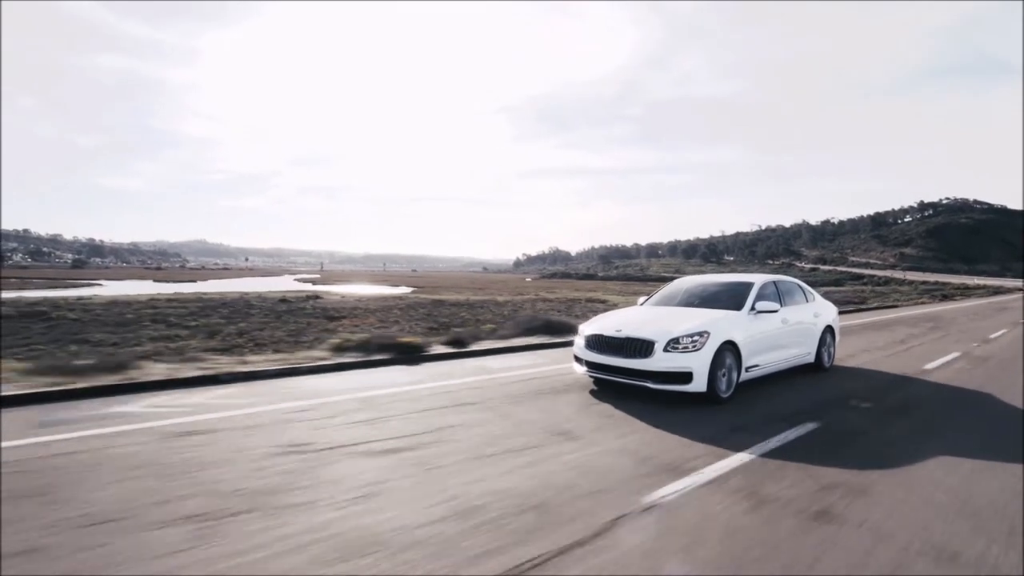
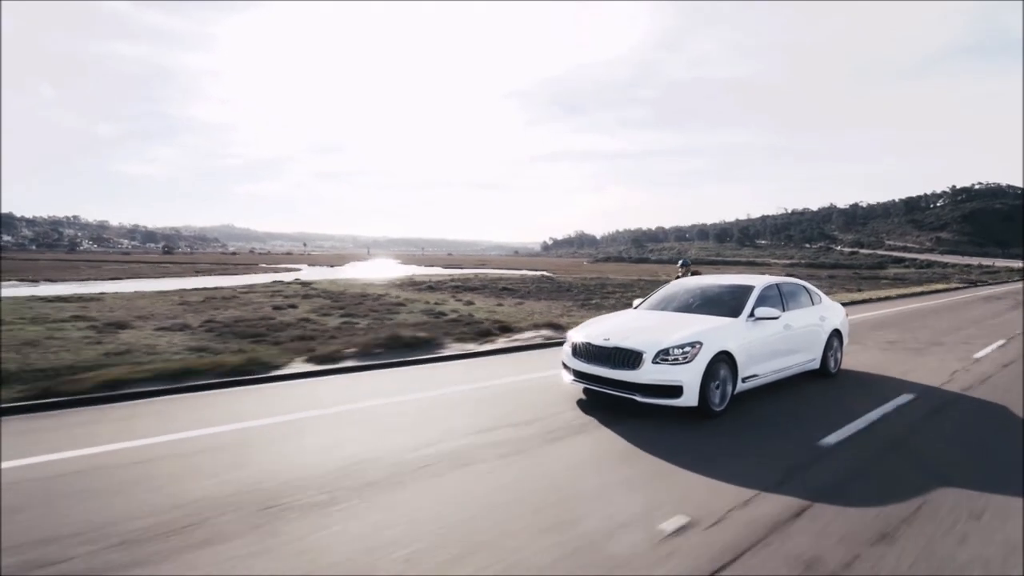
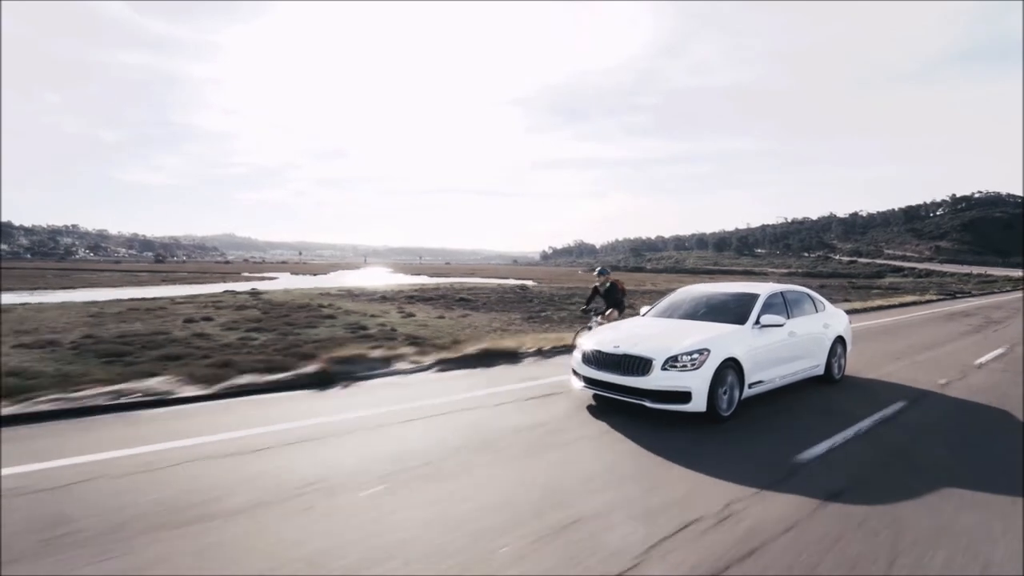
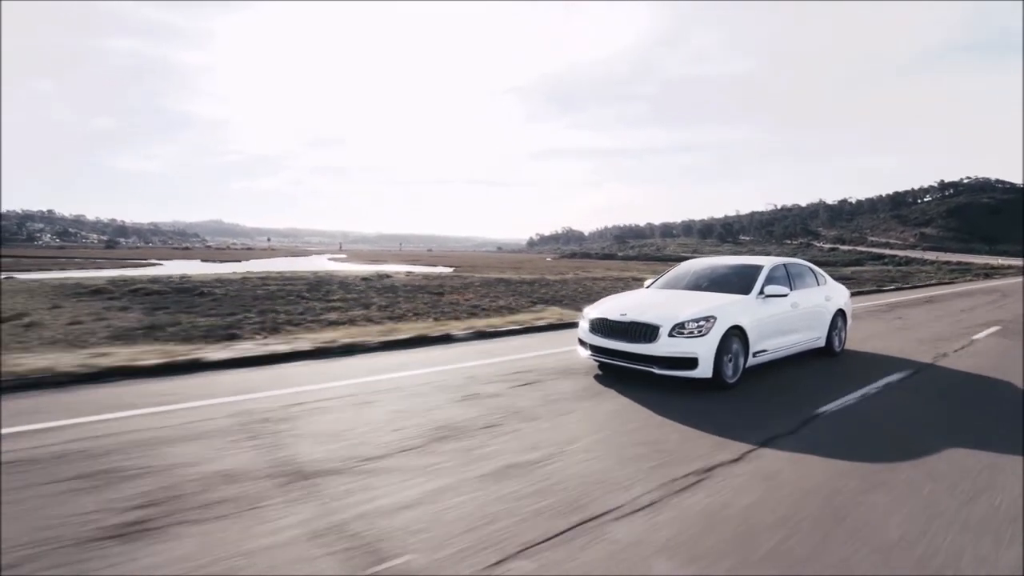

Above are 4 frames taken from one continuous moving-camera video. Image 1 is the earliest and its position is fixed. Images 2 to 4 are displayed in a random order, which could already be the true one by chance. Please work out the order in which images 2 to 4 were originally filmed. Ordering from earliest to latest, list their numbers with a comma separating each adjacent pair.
4, 3, 2
